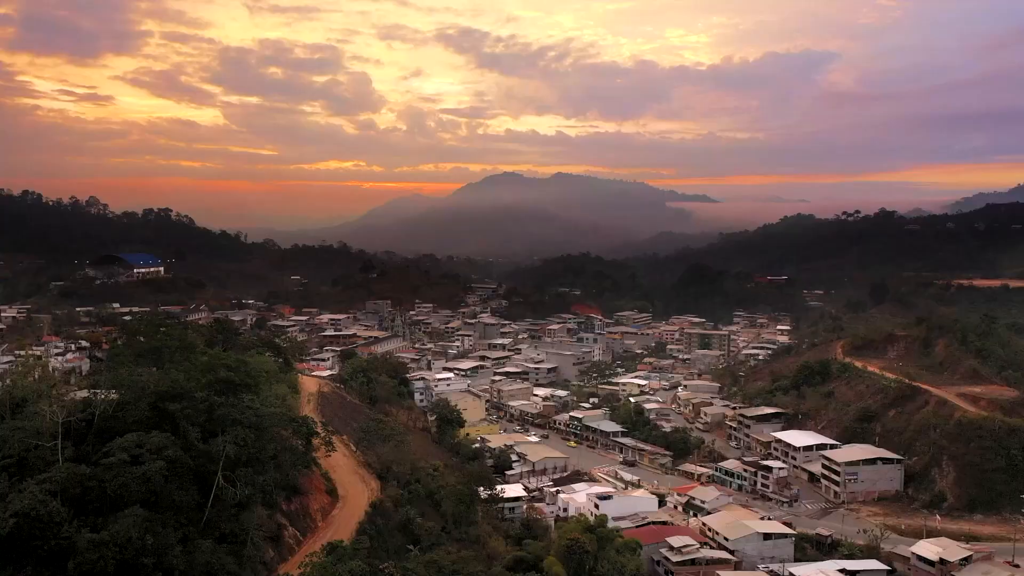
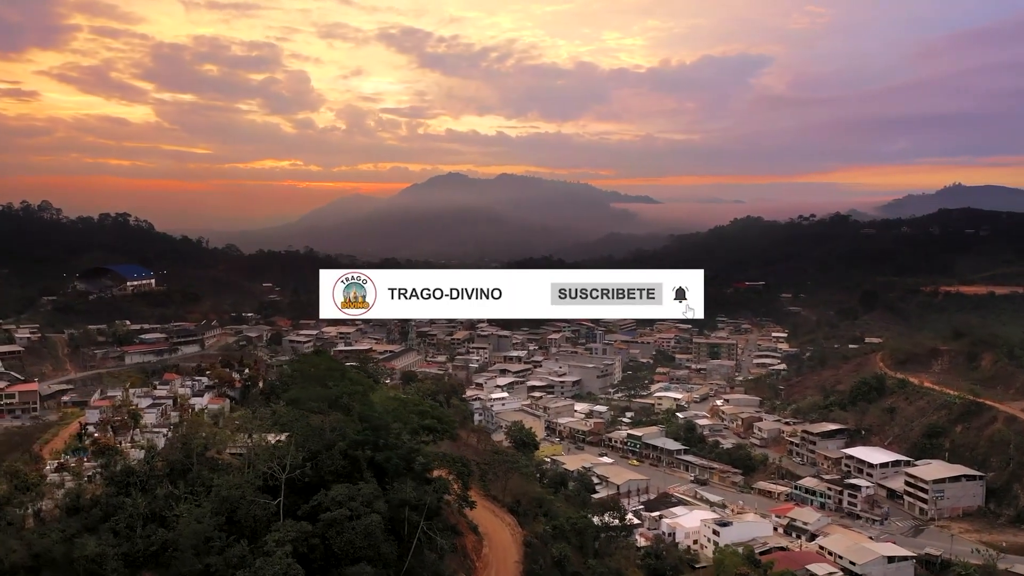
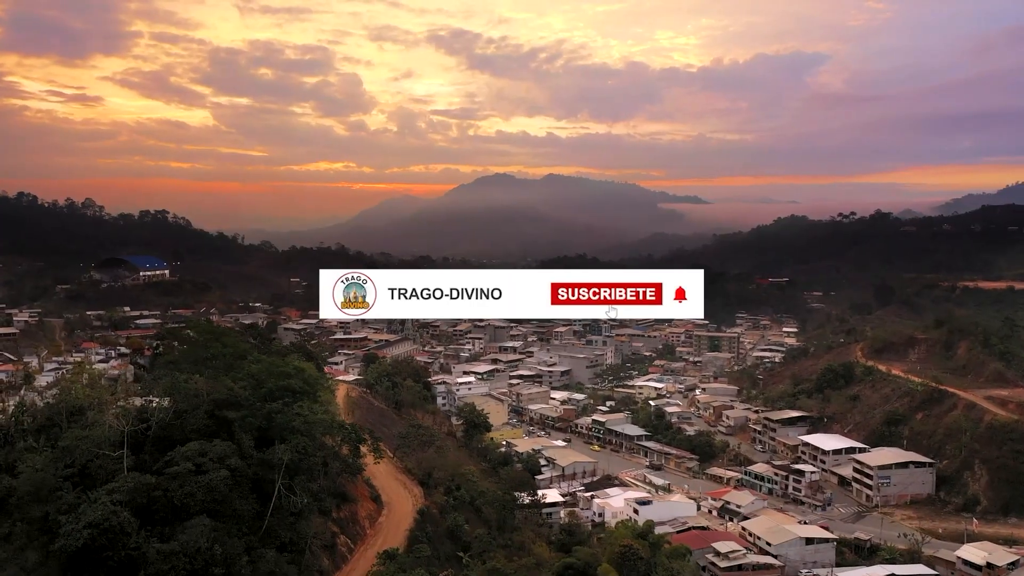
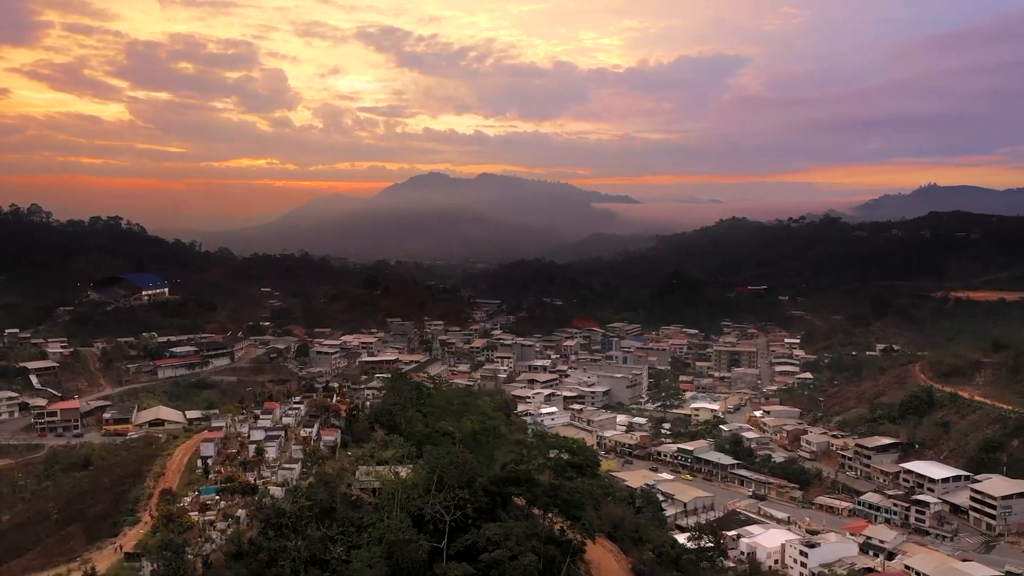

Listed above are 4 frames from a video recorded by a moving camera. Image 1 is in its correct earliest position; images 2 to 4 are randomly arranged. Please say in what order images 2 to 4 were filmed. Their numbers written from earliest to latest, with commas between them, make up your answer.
3, 2, 4
